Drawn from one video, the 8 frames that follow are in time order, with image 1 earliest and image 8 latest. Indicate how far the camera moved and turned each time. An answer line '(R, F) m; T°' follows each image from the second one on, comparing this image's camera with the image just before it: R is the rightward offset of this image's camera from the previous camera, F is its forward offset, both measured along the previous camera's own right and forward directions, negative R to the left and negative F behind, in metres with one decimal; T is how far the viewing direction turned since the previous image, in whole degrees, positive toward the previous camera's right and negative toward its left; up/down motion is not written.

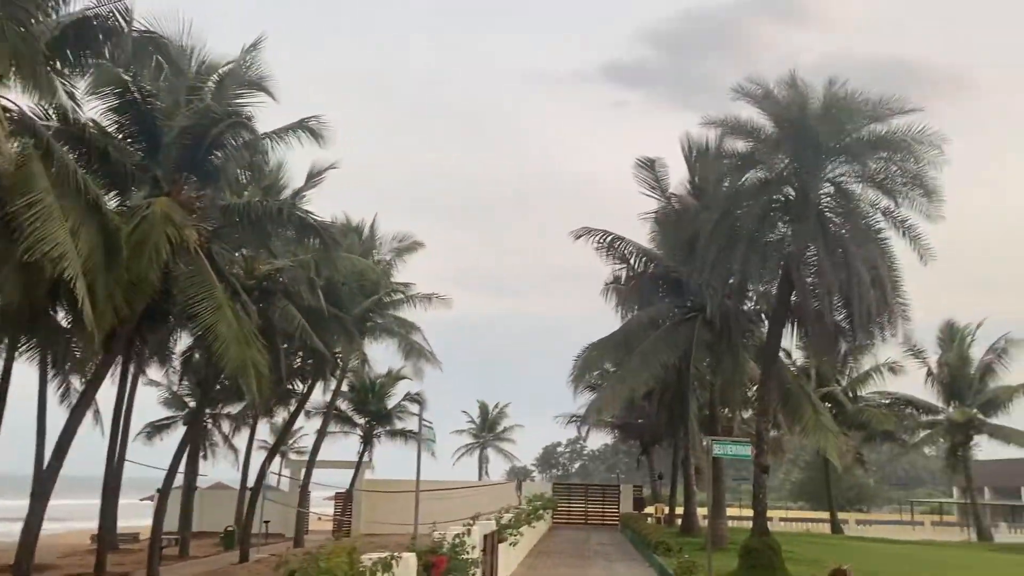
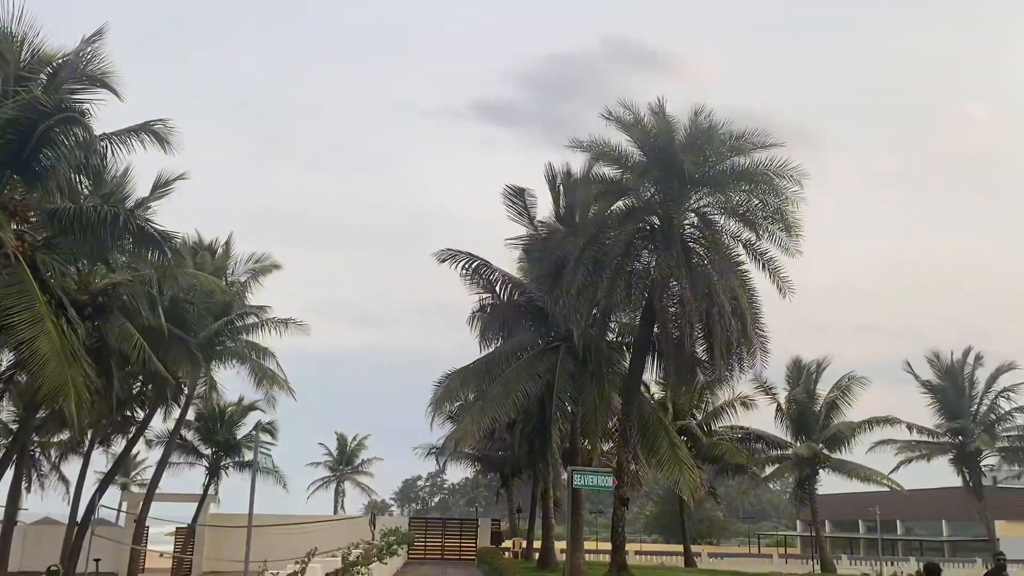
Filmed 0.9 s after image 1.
(+0.1, +0.6) m; +8°
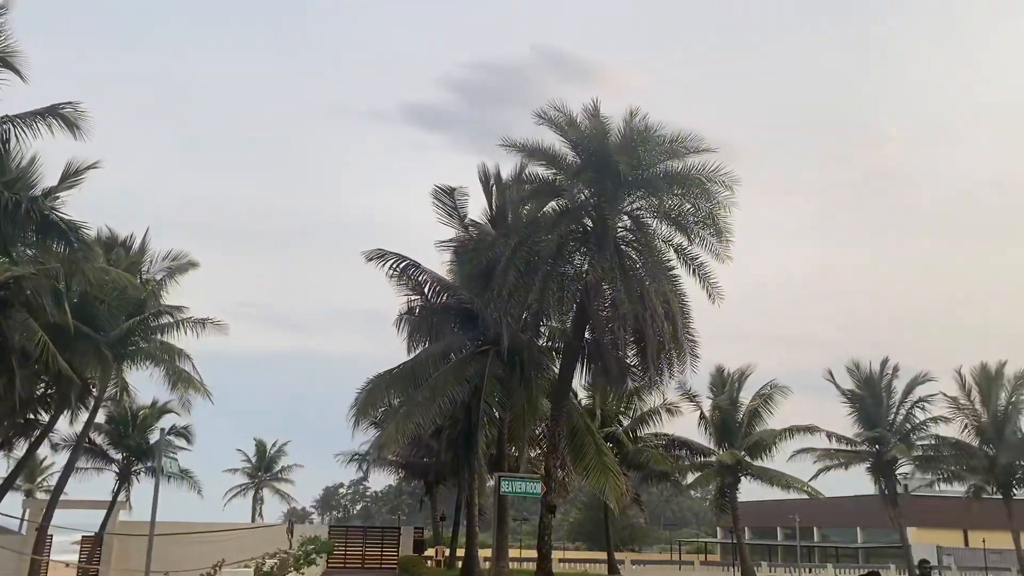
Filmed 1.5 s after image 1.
(0.0, +0.4) m; +5°
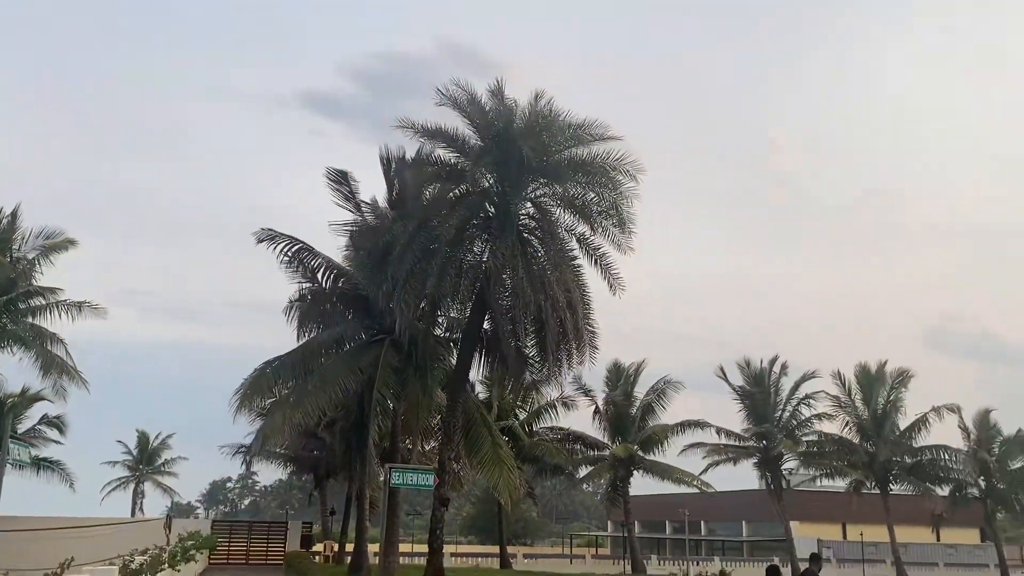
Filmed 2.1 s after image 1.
(0.0, +0.5) m; +6°
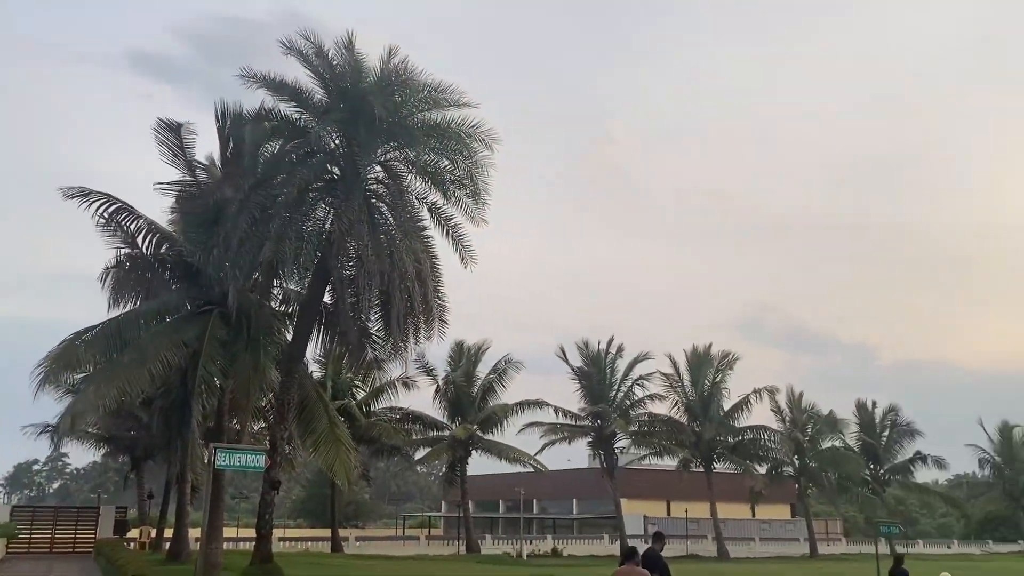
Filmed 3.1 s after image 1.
(-0.1, +0.7) m; +10°
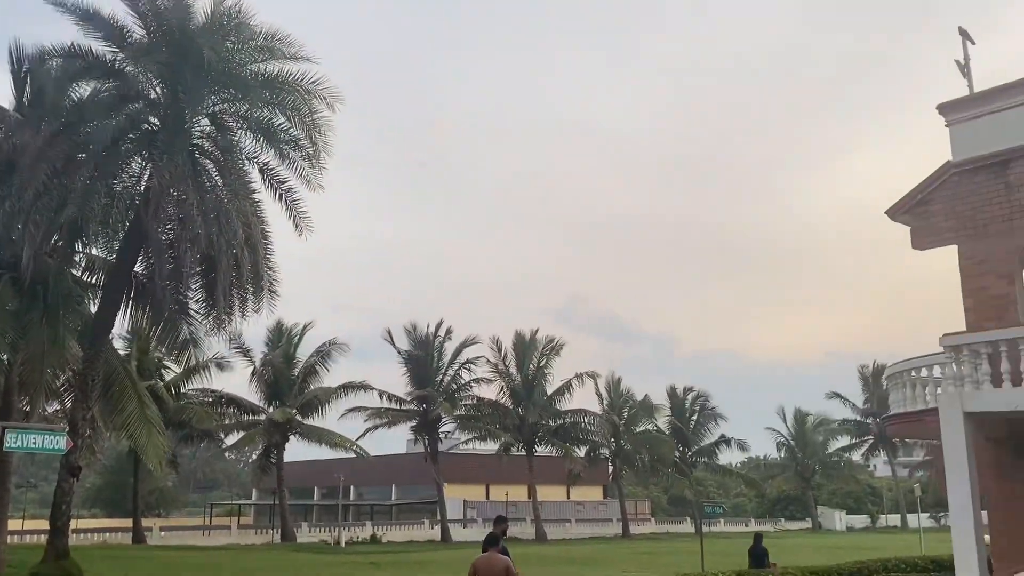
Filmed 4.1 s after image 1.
(-0.3, +0.6) m; +11°
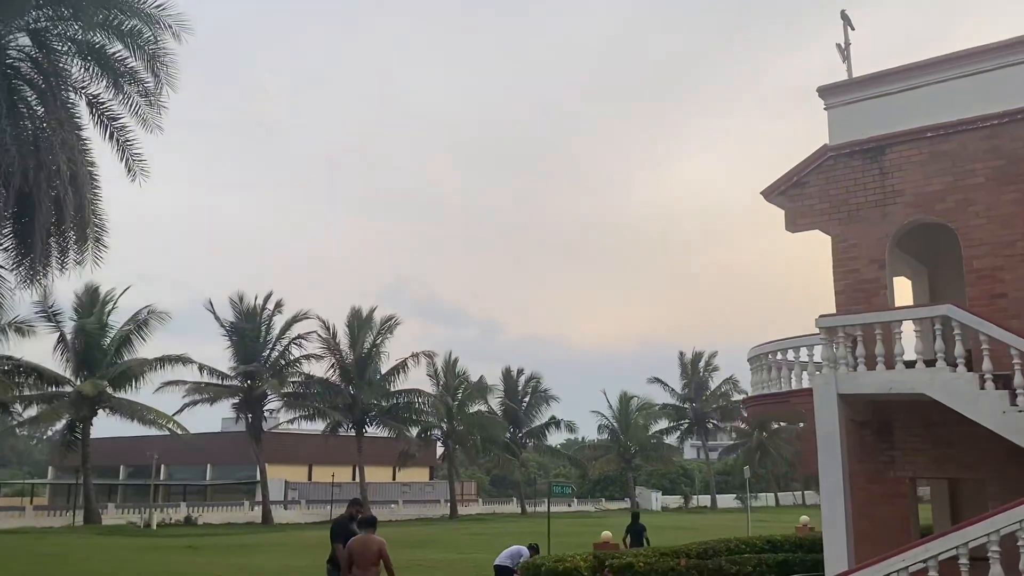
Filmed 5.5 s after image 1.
(-0.4, +0.8) m; +11°
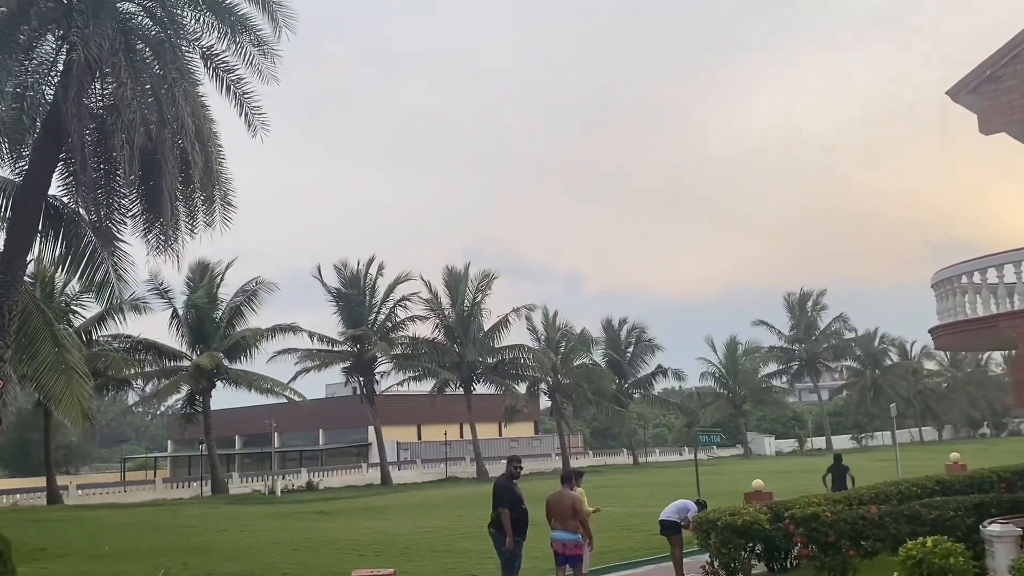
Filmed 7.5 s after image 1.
(-0.8, +0.8) m; -5°
